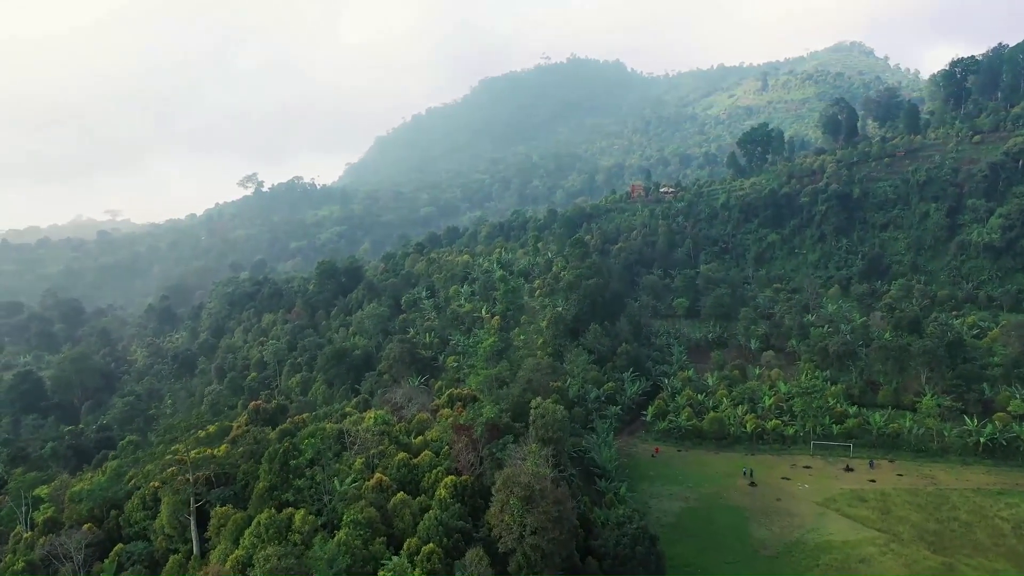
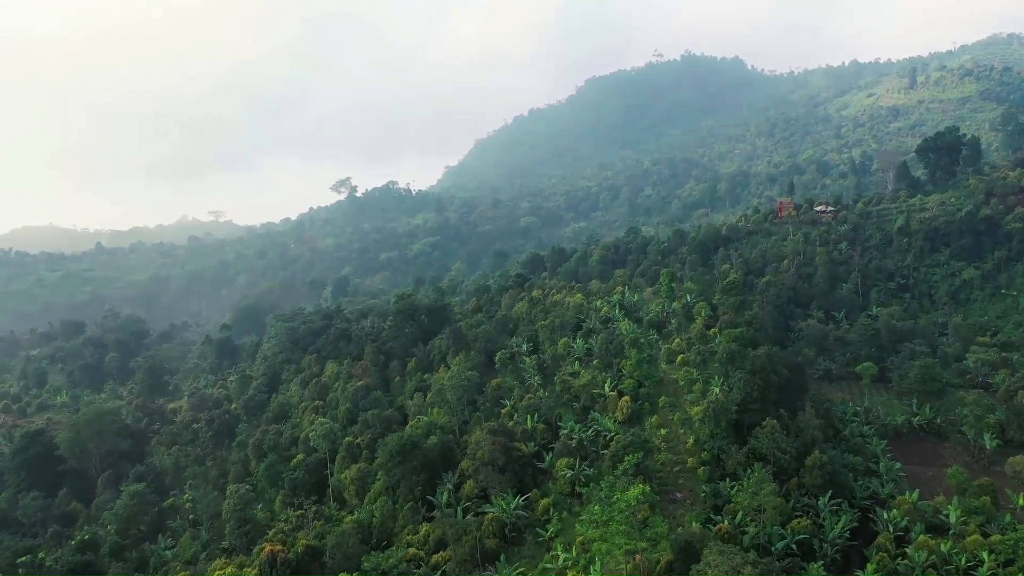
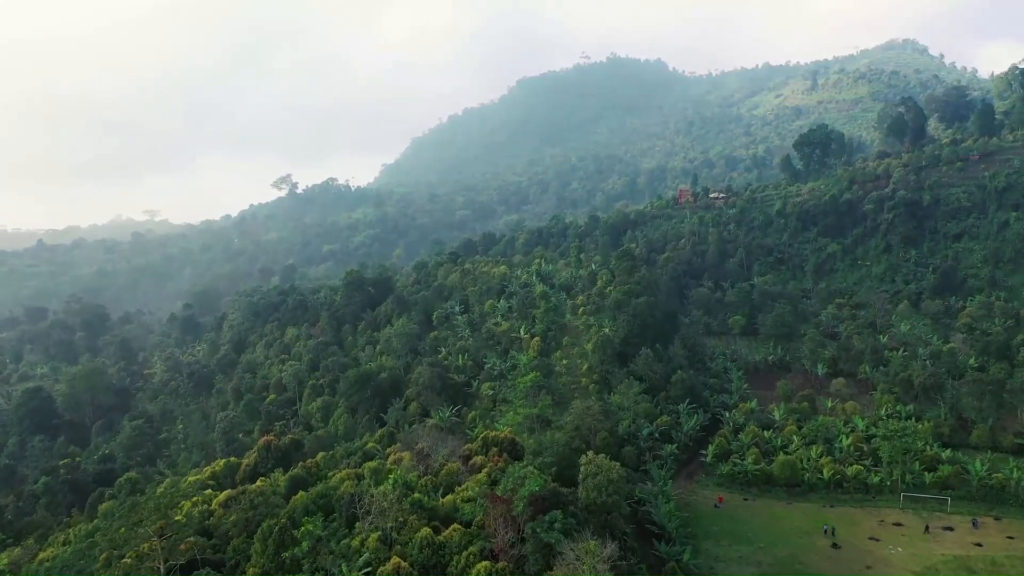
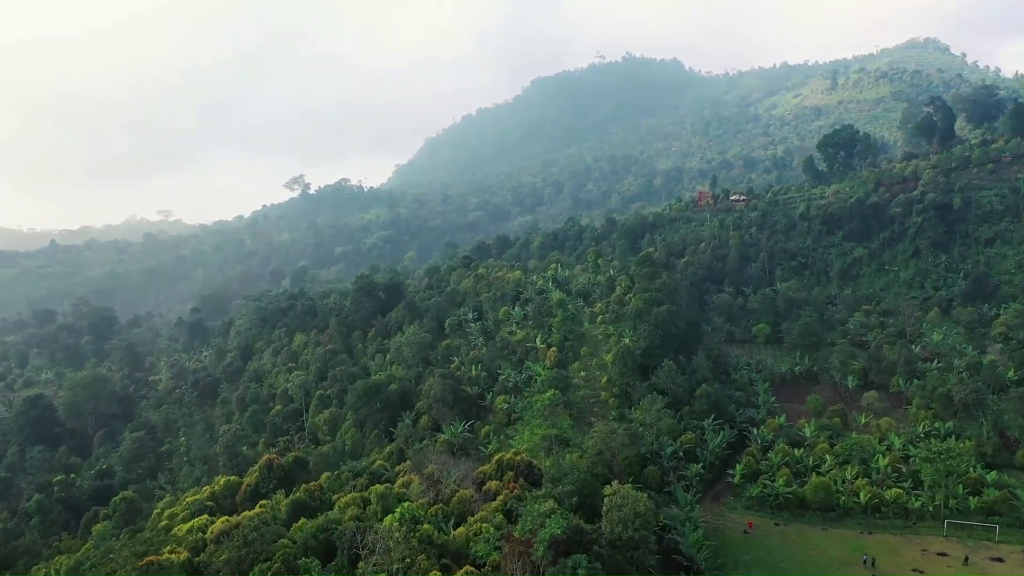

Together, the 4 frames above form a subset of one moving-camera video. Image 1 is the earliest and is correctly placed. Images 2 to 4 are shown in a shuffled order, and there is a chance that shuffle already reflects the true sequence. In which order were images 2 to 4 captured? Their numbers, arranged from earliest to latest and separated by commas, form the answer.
3, 4, 2
